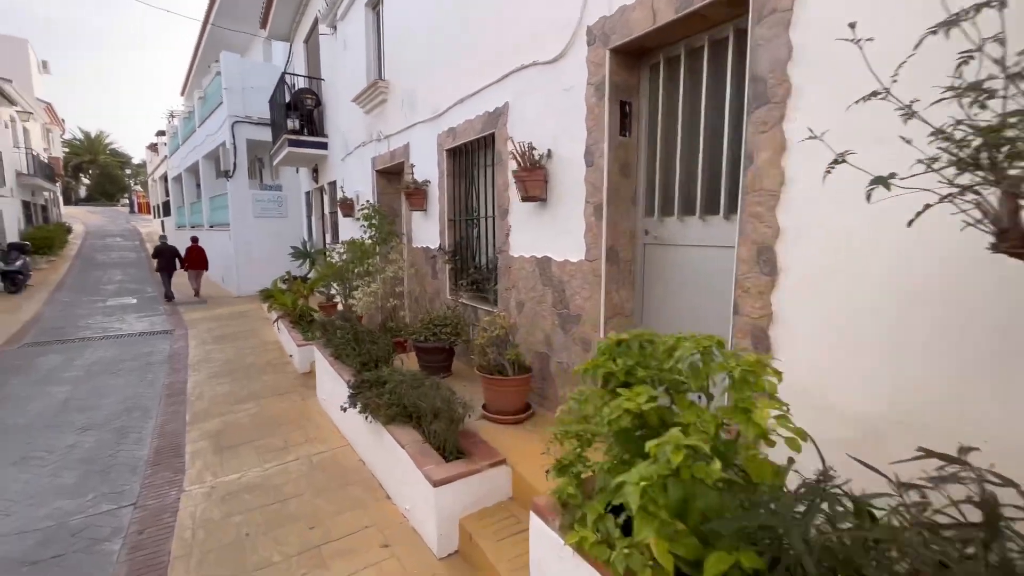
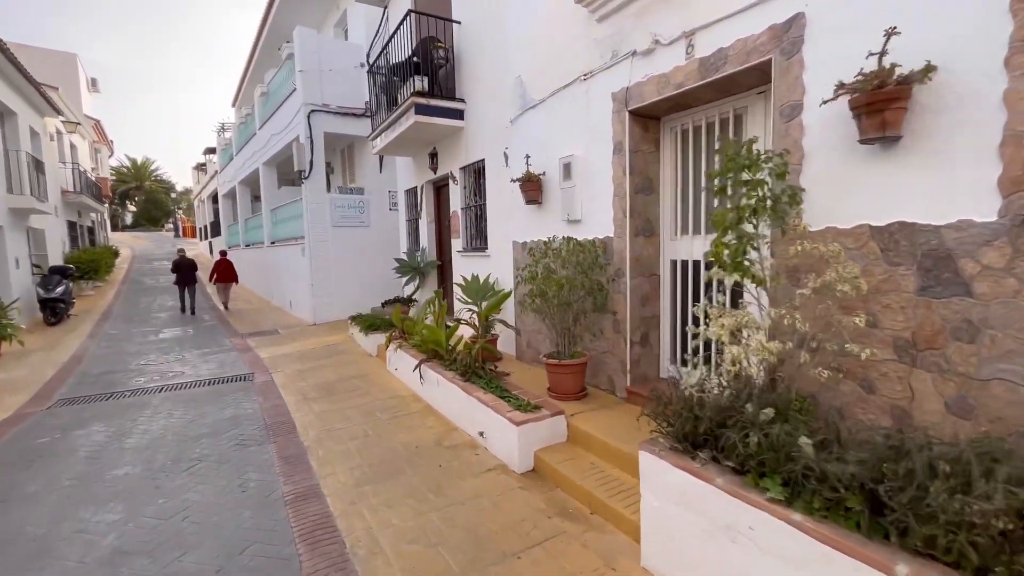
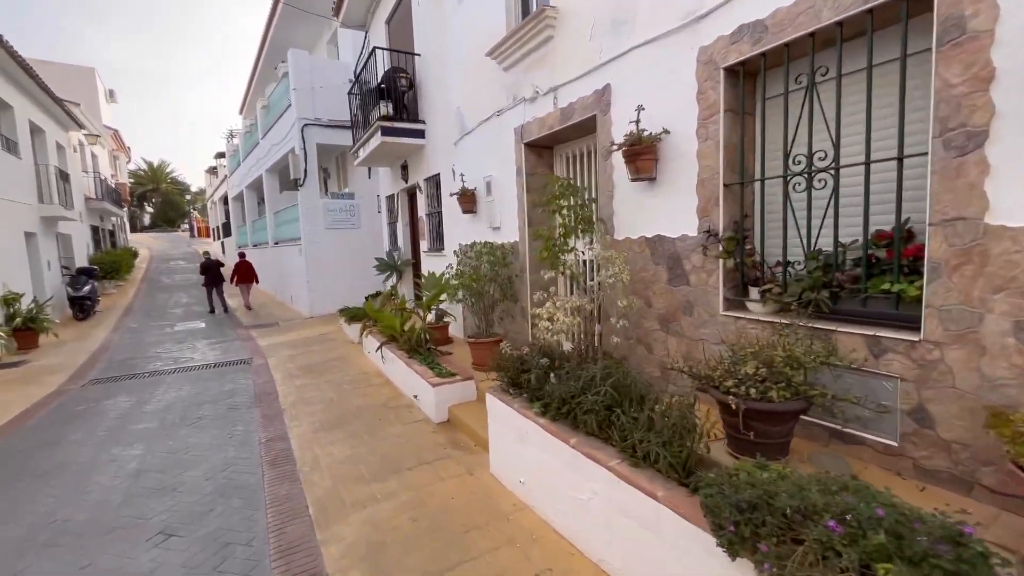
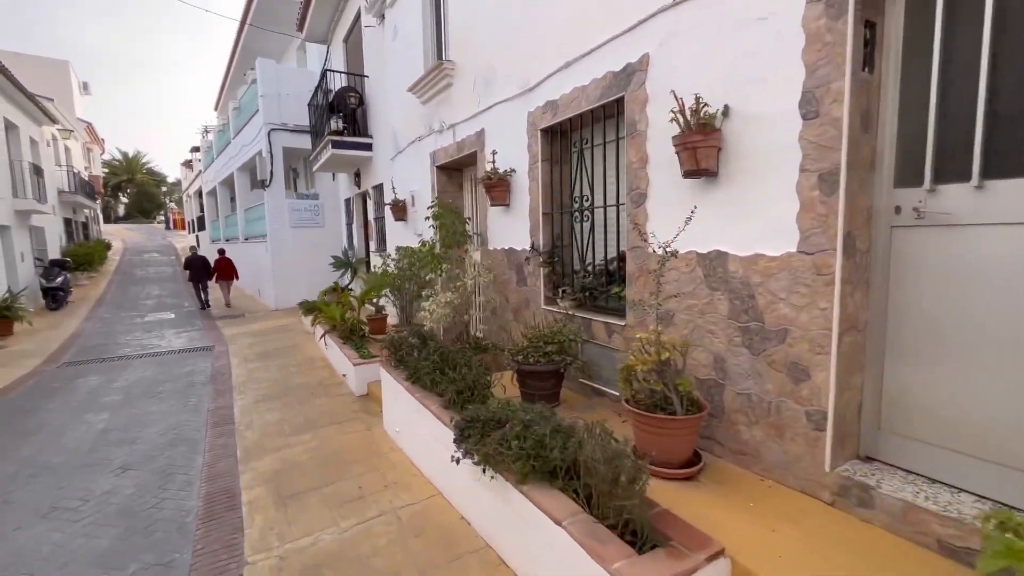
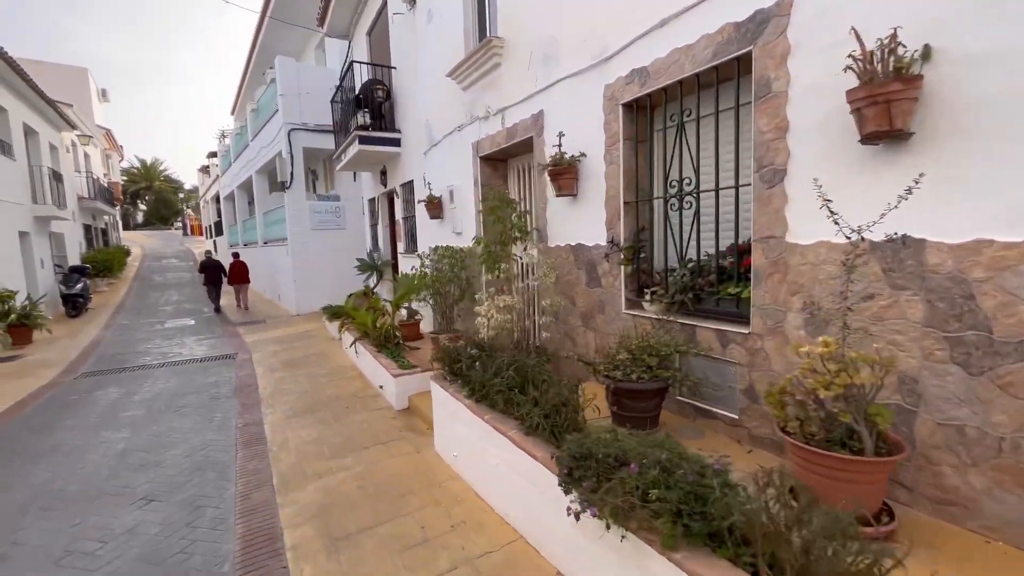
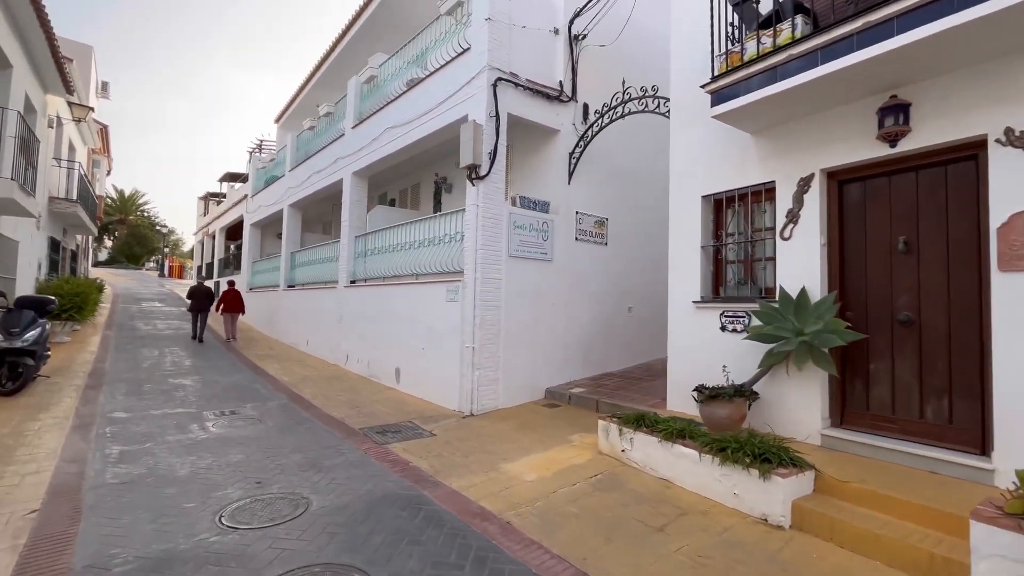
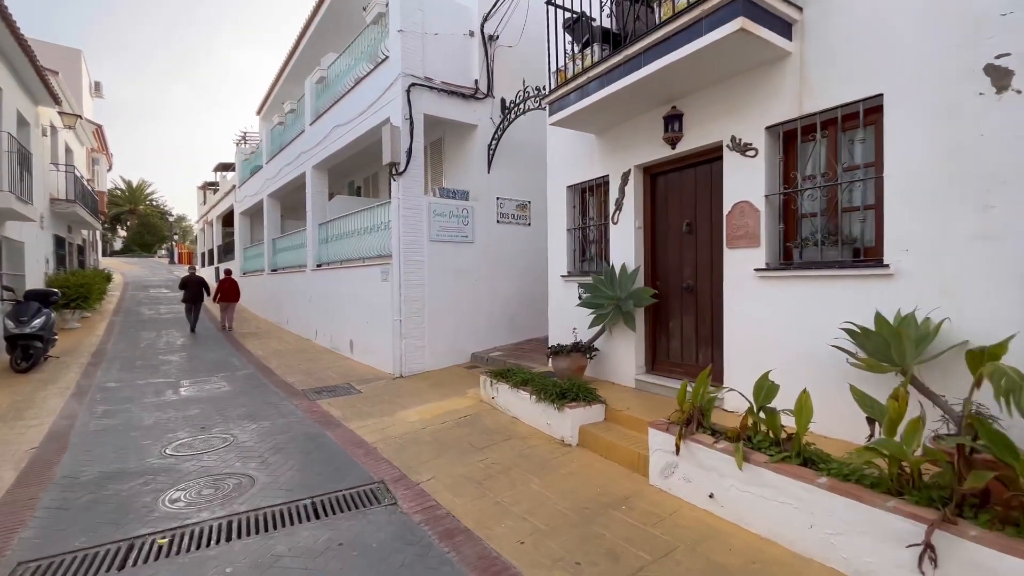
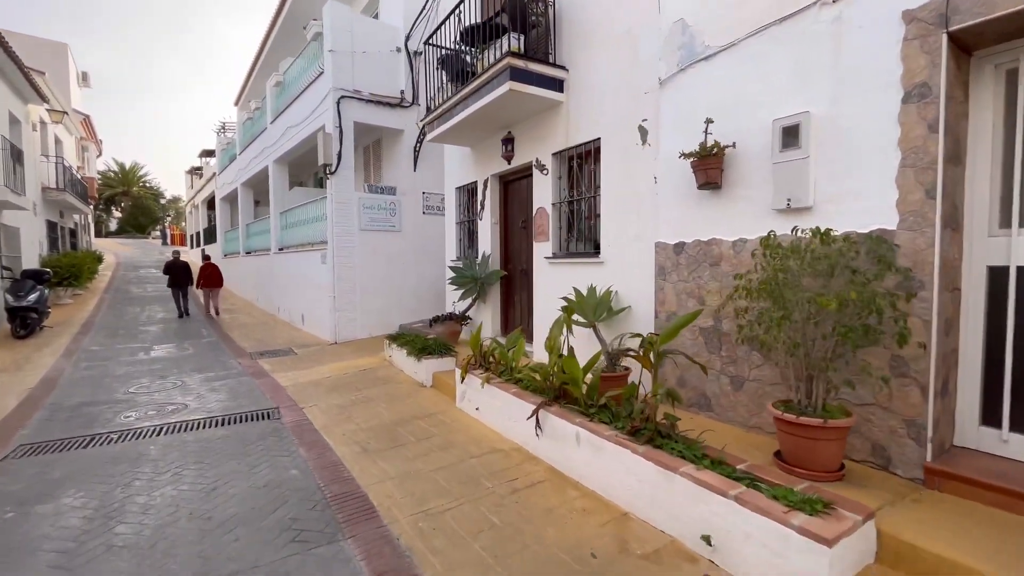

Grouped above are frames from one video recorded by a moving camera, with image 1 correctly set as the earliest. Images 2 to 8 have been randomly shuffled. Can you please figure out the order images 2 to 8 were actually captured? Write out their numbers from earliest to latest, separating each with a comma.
4, 5, 3, 2, 8, 7, 6
